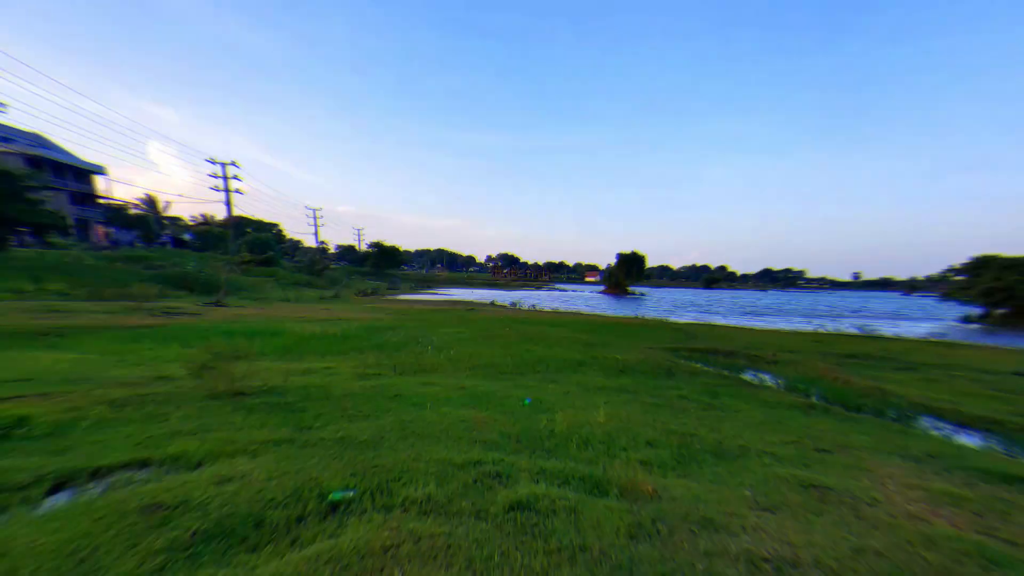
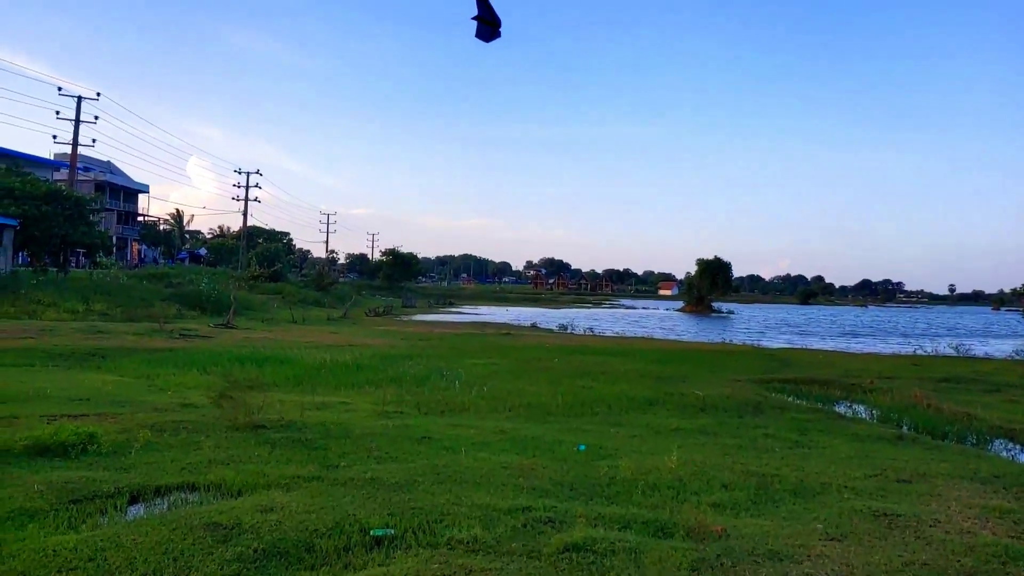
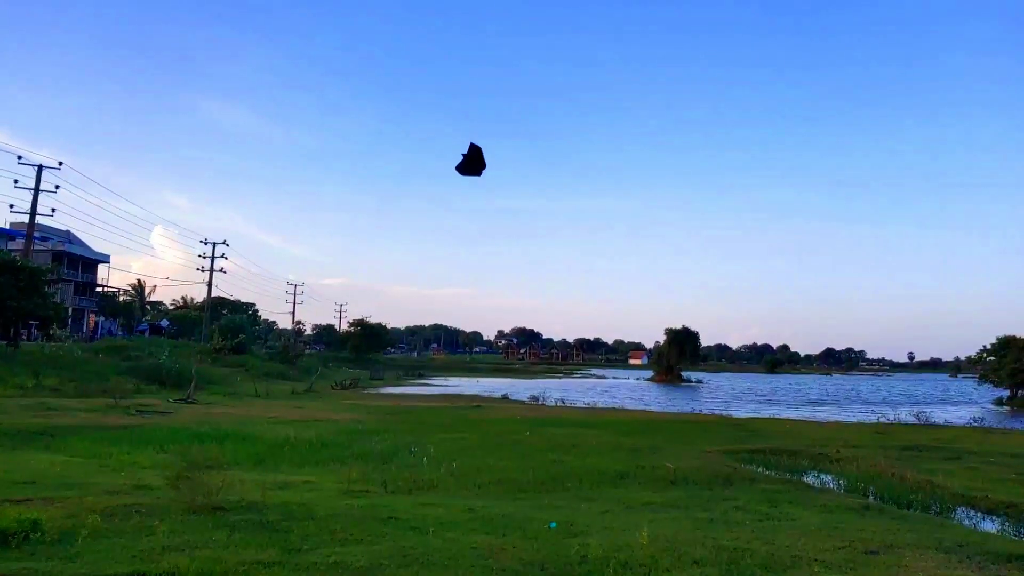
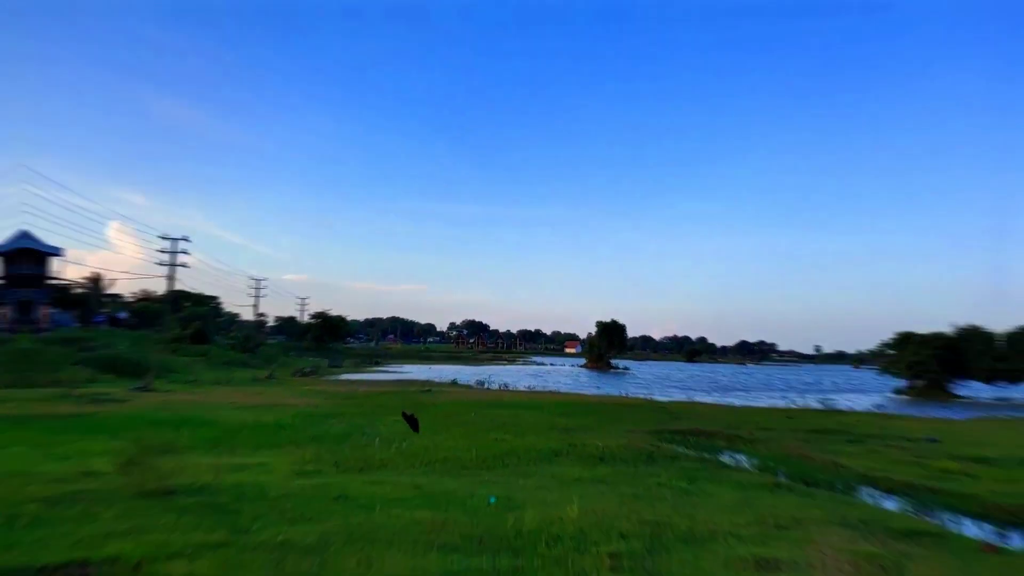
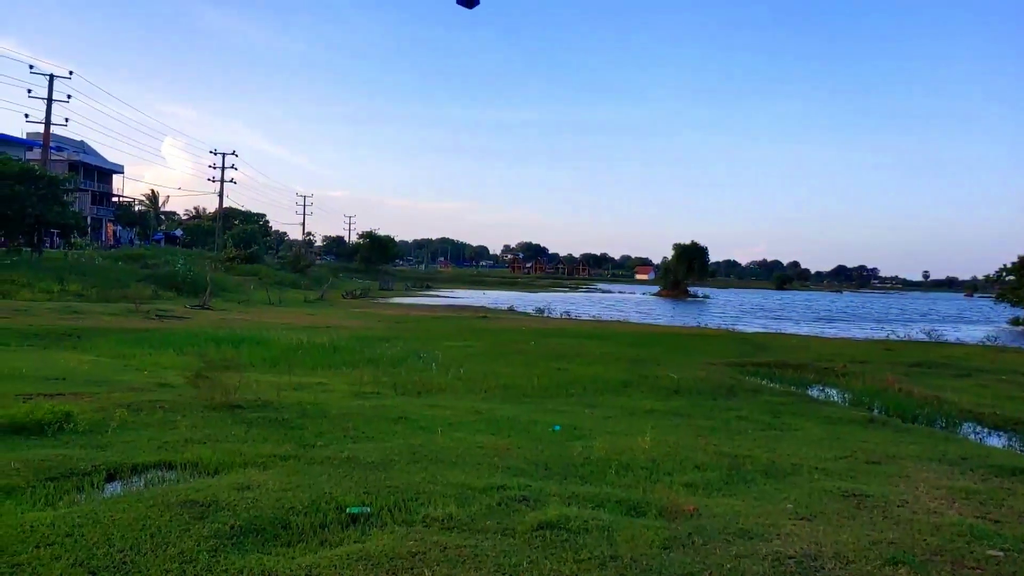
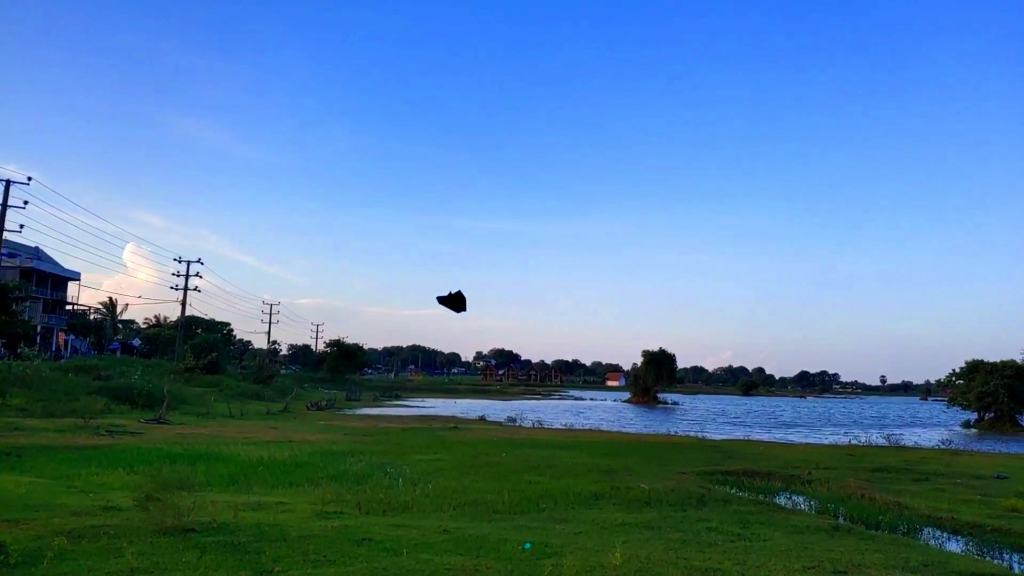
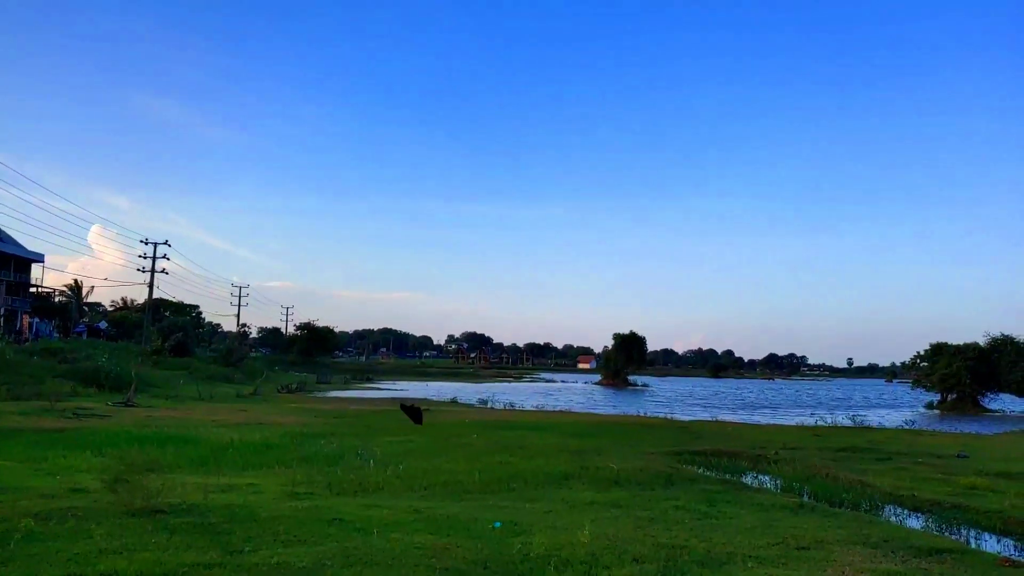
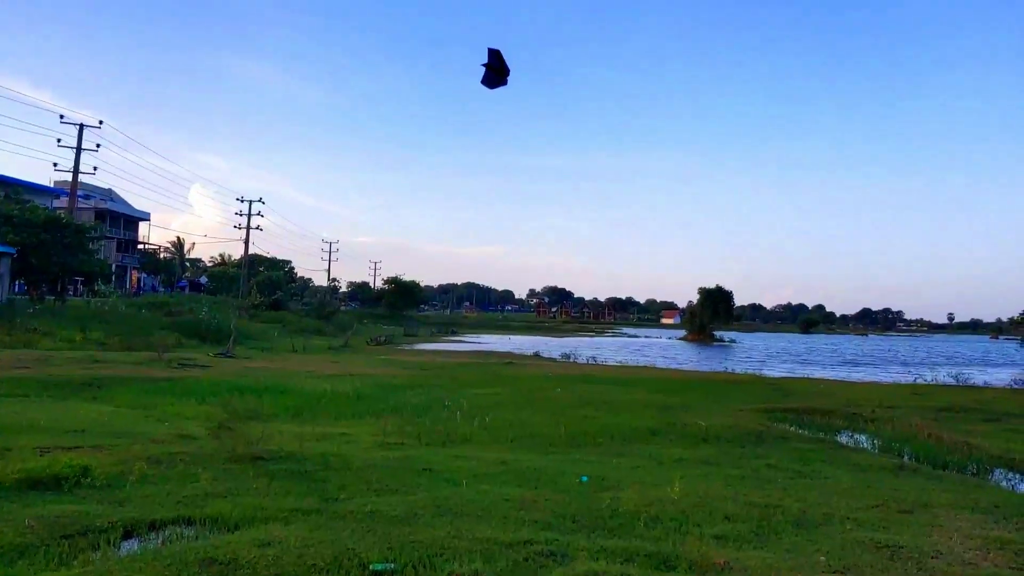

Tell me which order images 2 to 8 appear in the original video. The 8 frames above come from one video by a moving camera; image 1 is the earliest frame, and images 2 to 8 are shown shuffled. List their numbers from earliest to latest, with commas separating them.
5, 2, 8, 3, 6, 7, 4
